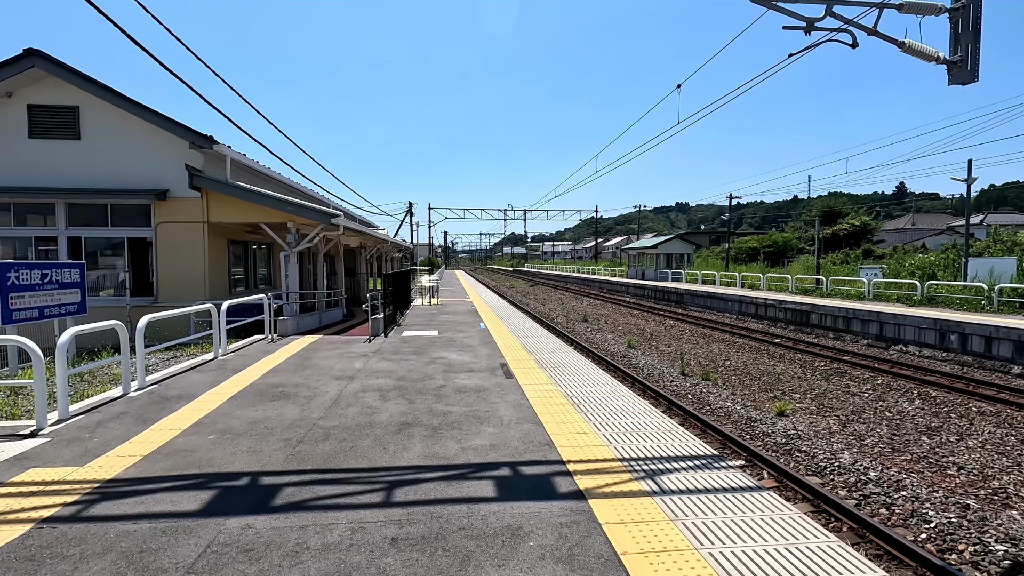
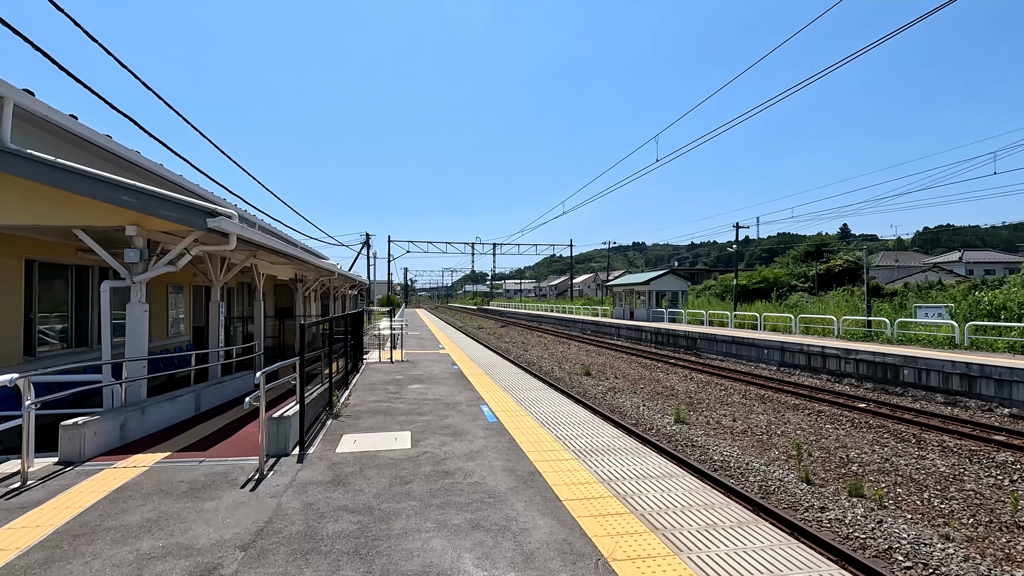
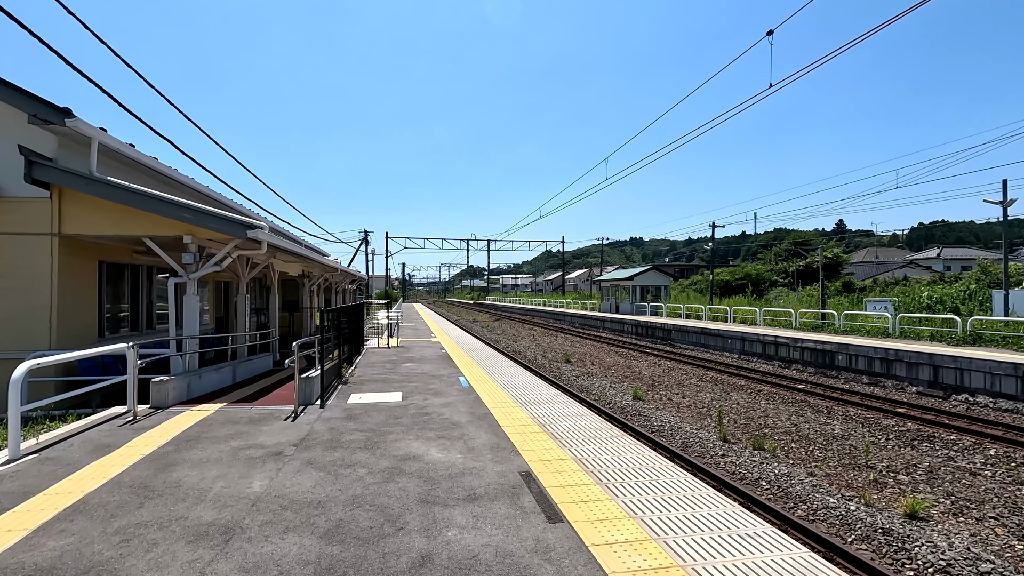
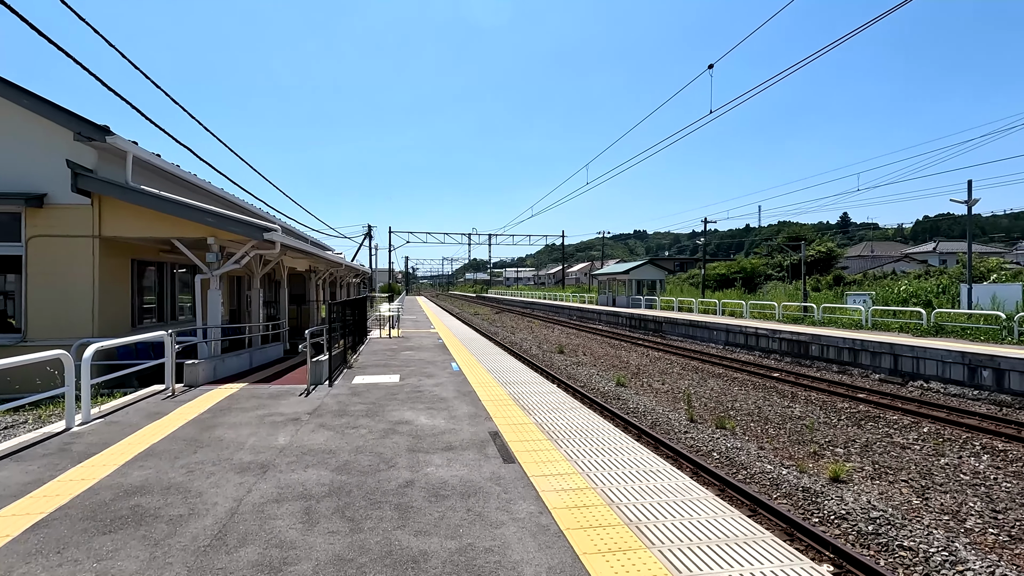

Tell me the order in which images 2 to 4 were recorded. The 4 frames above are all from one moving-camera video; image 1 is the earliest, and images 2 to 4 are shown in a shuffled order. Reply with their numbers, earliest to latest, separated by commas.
4, 3, 2
